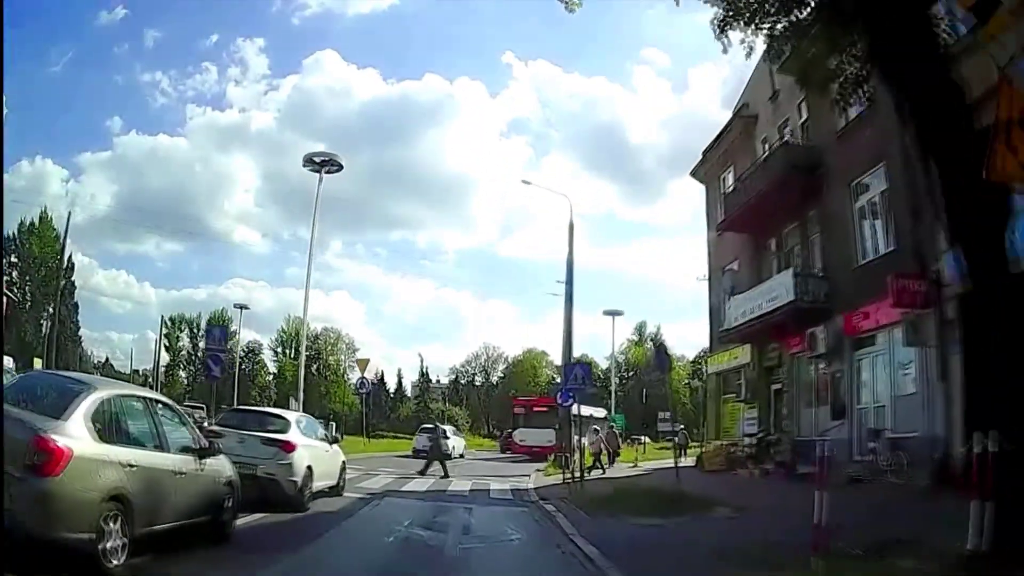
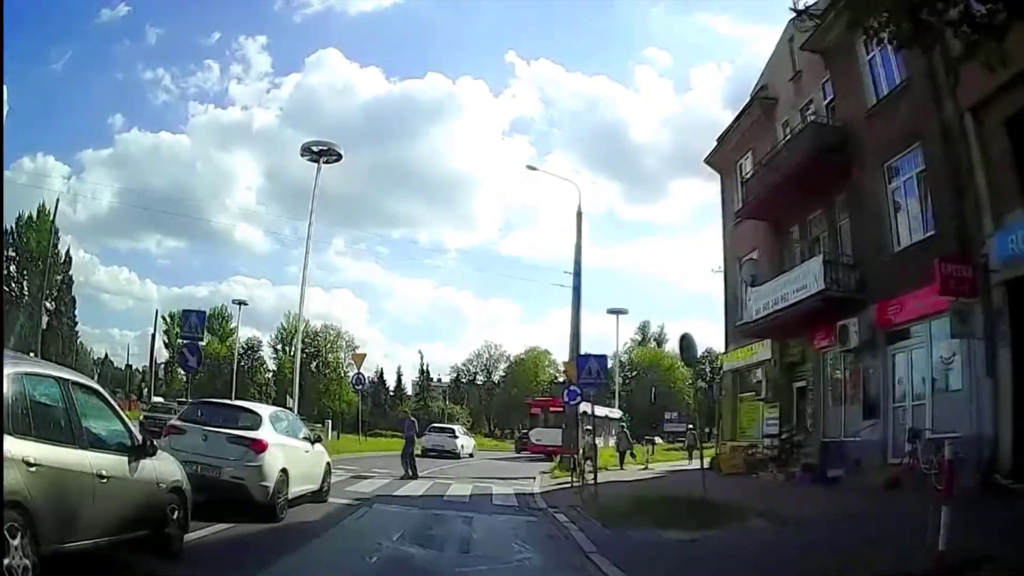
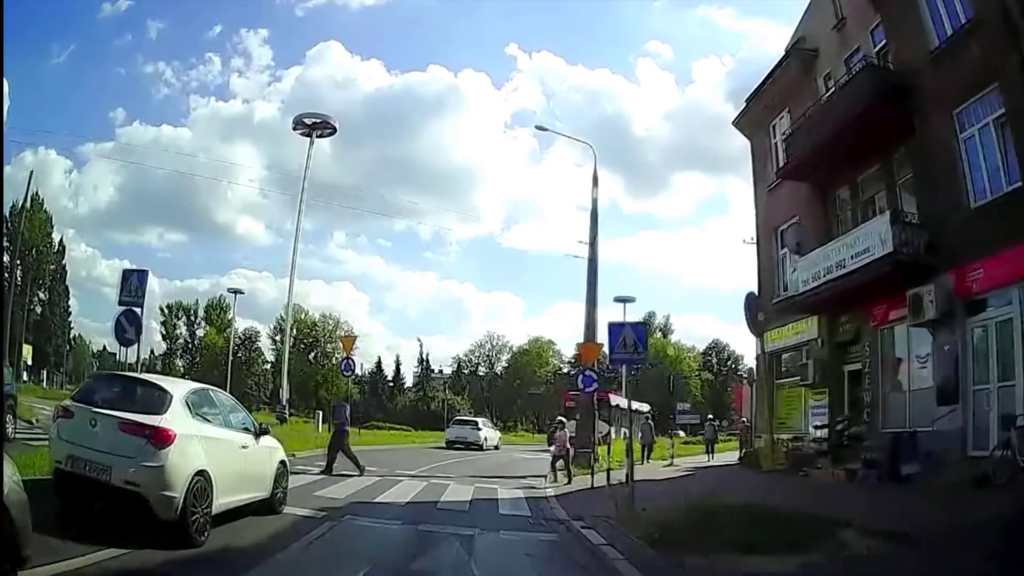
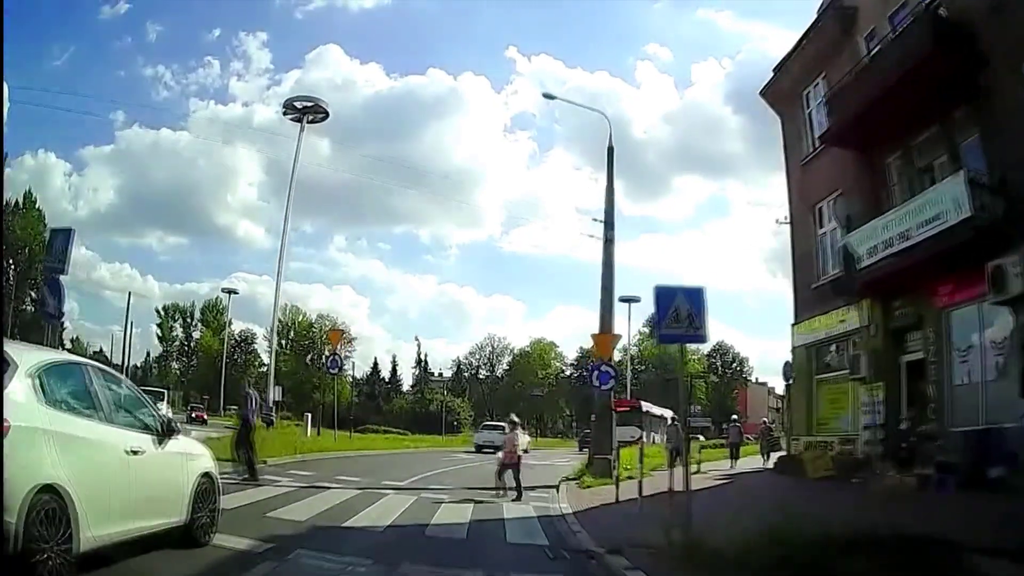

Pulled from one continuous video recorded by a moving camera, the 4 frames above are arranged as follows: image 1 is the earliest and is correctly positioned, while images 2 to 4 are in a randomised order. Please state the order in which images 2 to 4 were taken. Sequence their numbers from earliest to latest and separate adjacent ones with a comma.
2, 3, 4
